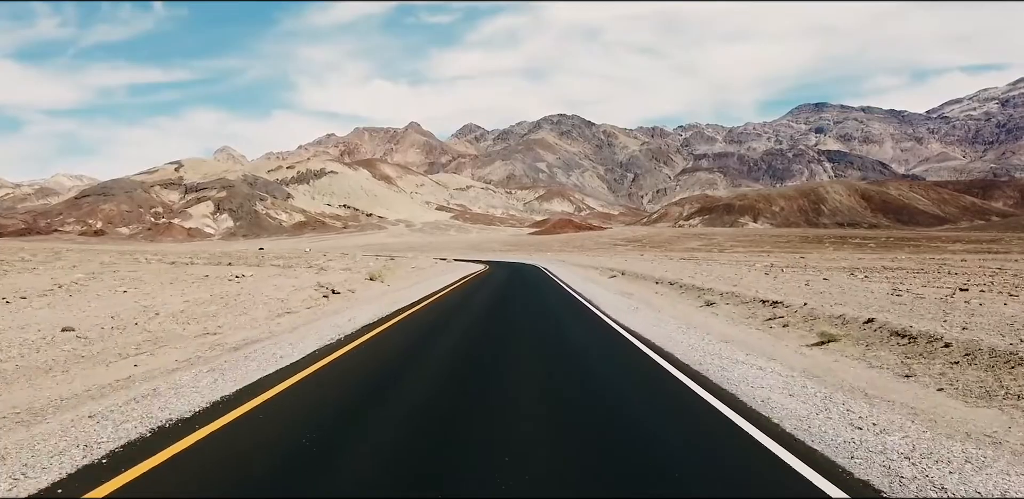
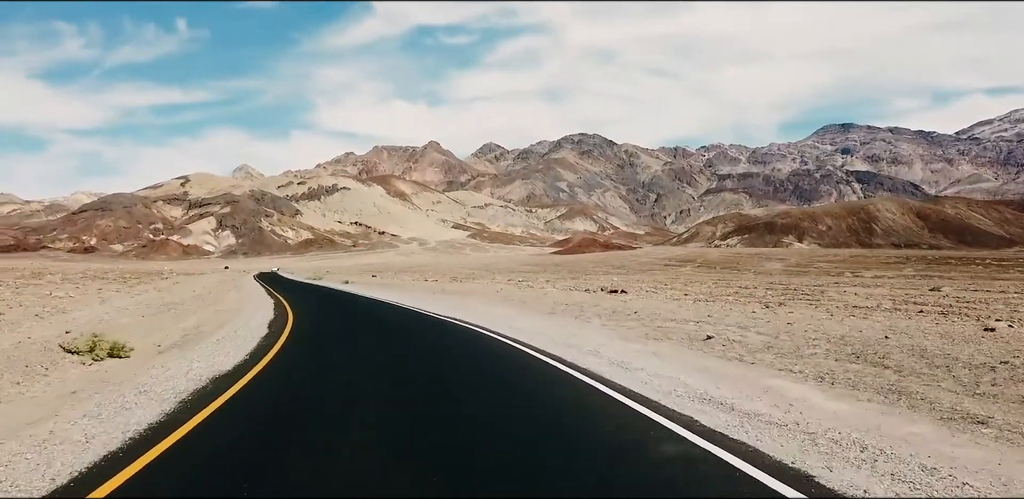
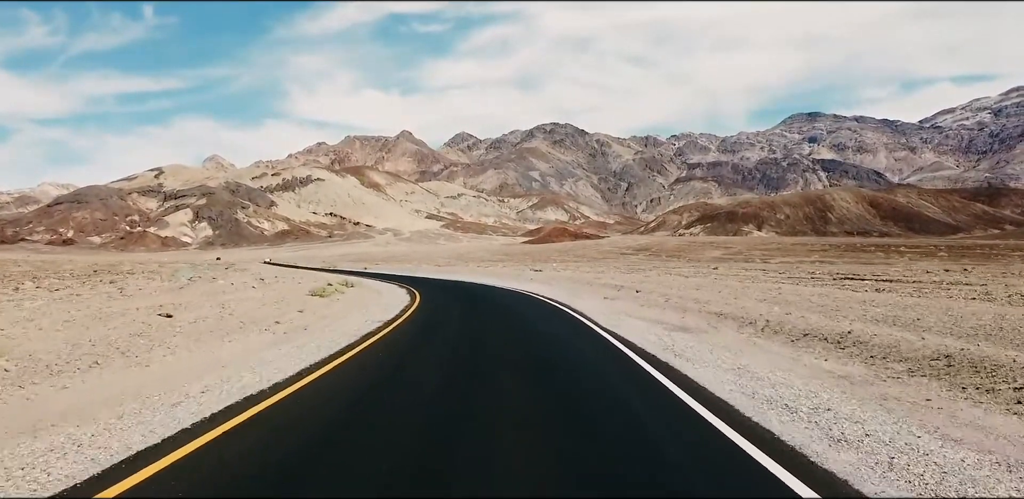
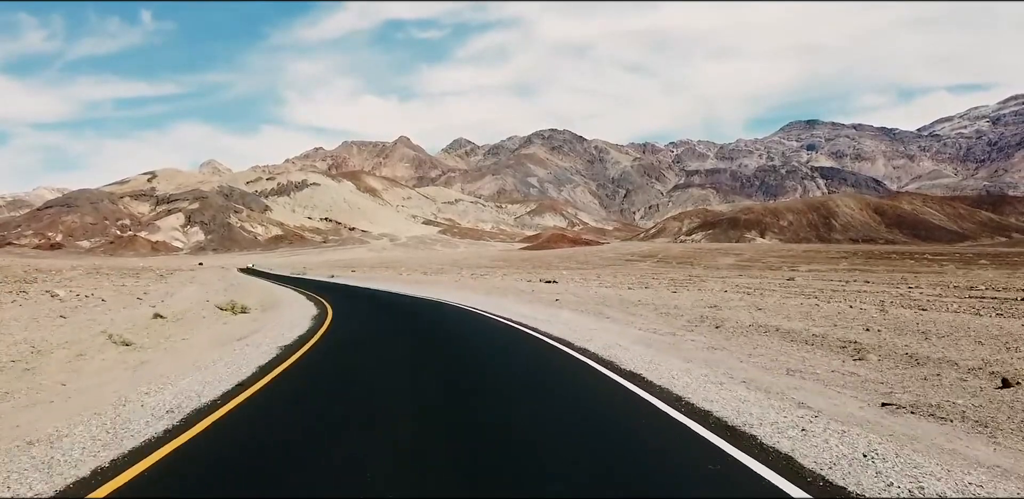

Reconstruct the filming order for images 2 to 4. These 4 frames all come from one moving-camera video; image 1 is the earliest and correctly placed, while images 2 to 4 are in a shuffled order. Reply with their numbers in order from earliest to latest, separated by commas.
3, 4, 2
